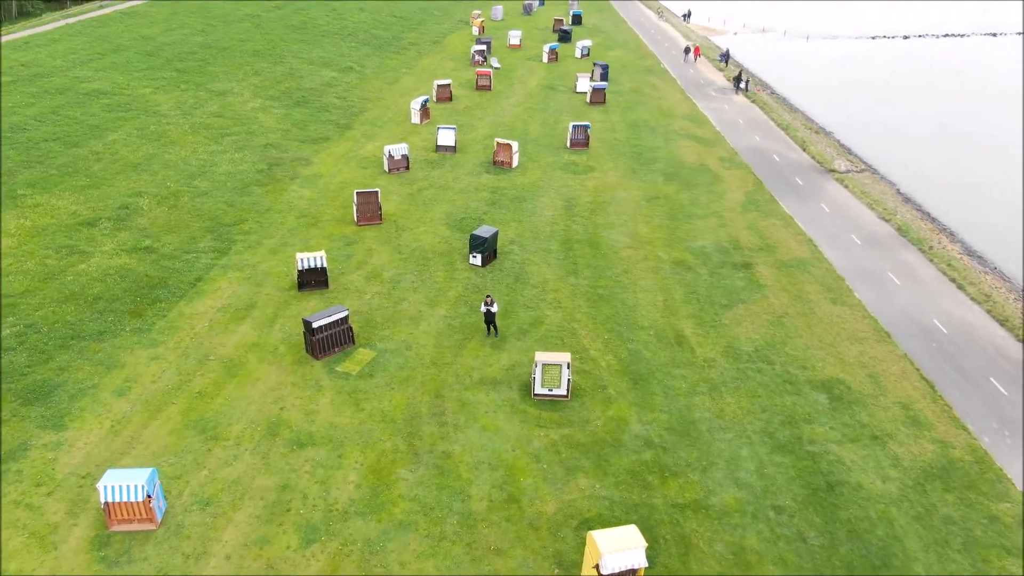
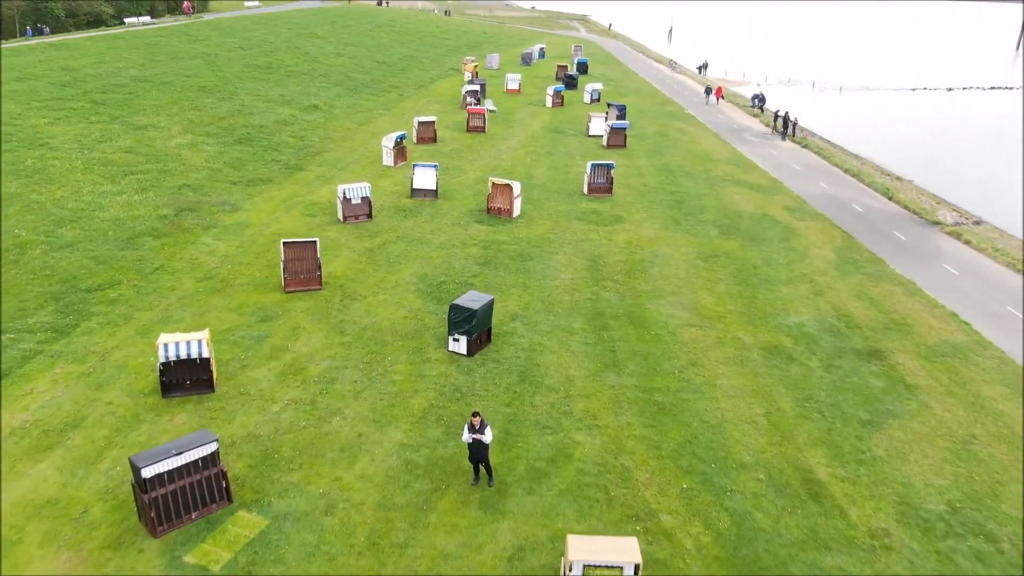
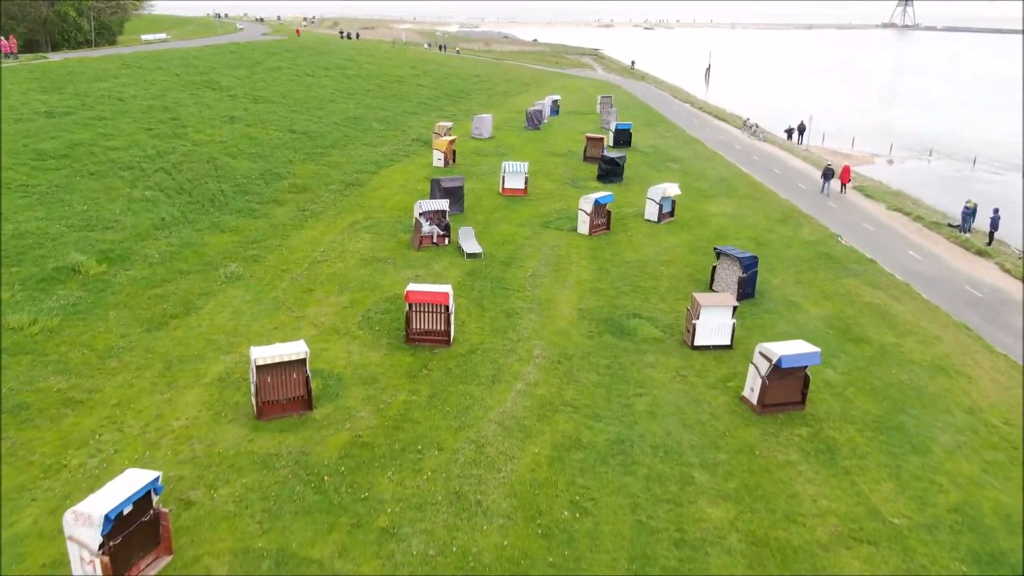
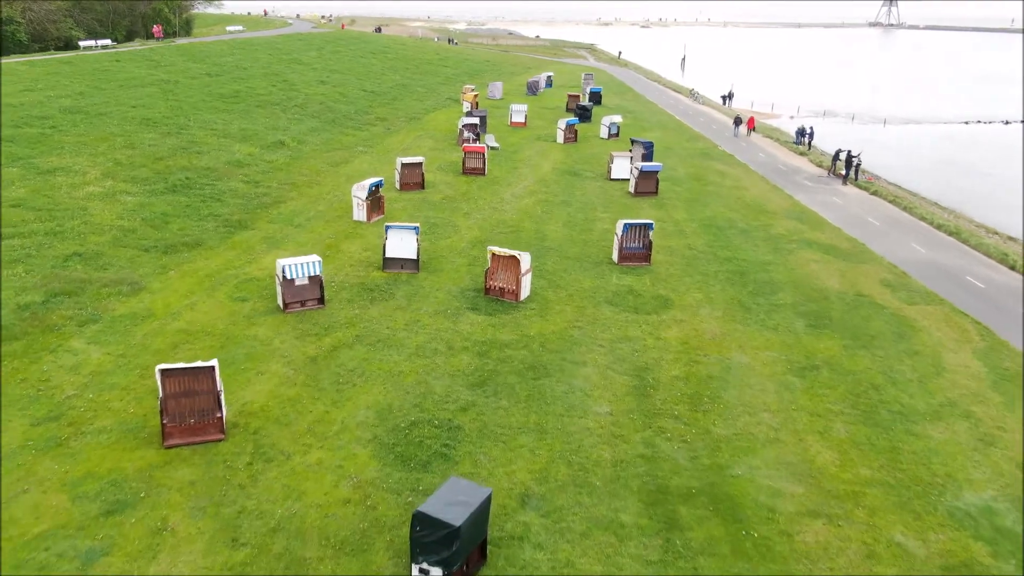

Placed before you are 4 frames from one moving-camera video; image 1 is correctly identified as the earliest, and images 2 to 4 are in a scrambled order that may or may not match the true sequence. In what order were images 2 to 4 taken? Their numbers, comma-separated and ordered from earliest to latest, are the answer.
2, 4, 3
